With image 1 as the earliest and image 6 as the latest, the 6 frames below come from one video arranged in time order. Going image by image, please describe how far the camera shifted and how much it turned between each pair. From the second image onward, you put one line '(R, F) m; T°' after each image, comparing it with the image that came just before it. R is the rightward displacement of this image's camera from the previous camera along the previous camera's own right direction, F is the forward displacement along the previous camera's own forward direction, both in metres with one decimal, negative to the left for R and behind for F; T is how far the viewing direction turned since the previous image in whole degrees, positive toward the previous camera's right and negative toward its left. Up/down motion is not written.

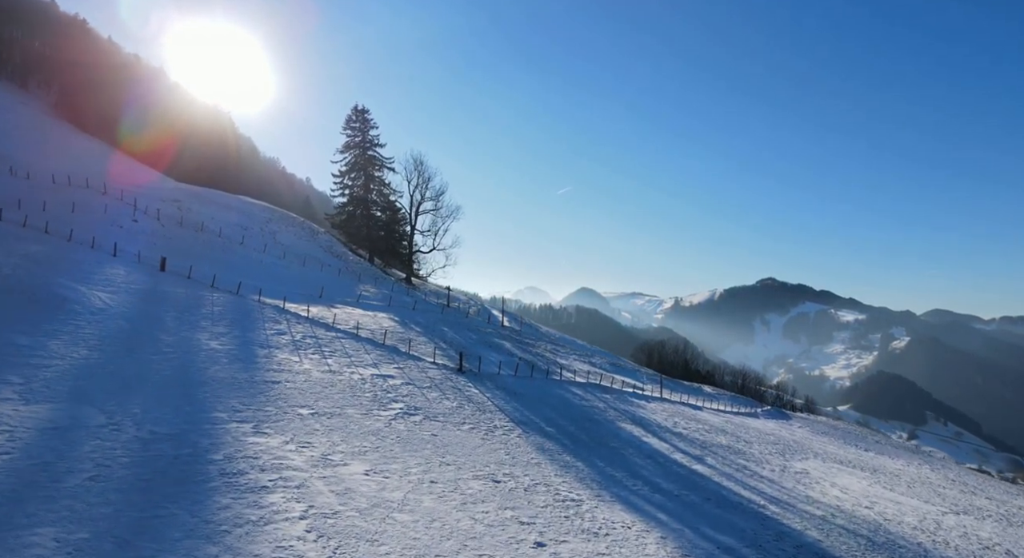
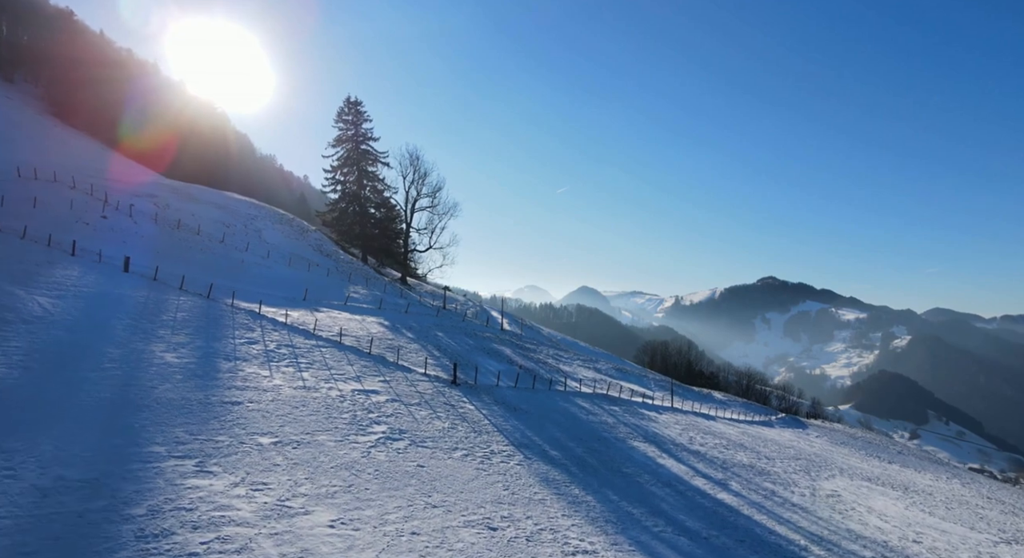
(0.0, +3.0) m; 0°
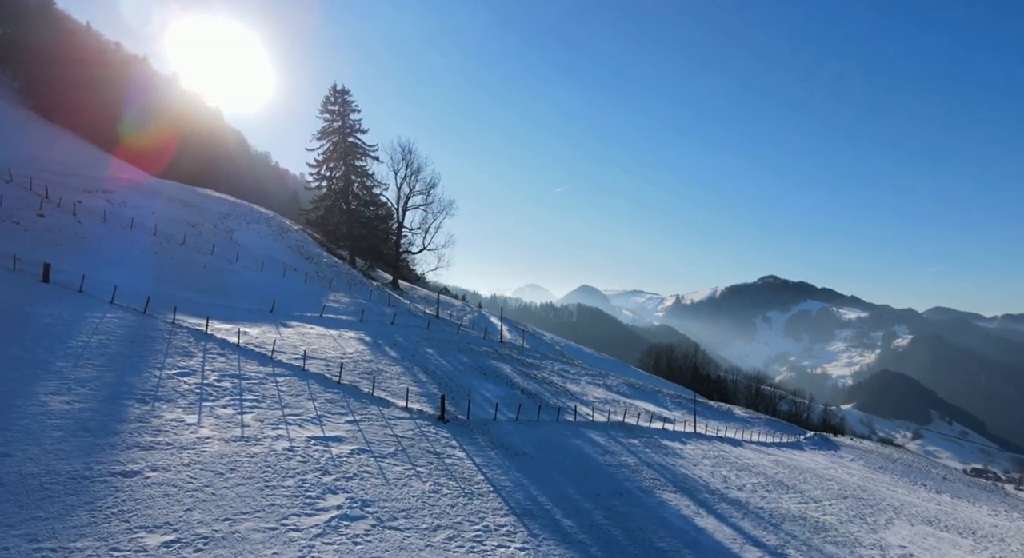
(0.0, +5.0) m; 0°
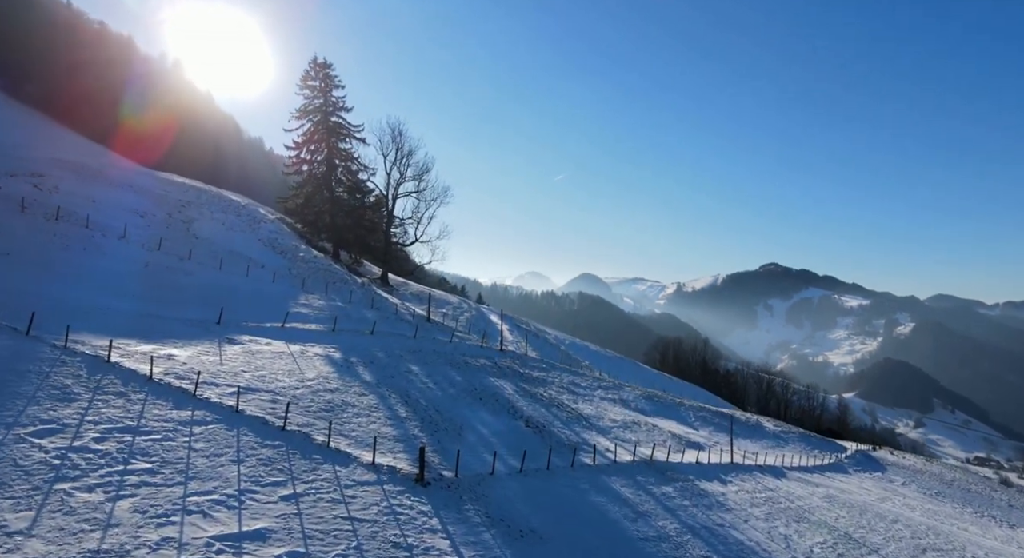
(-0.1, +5.8) m; 0°
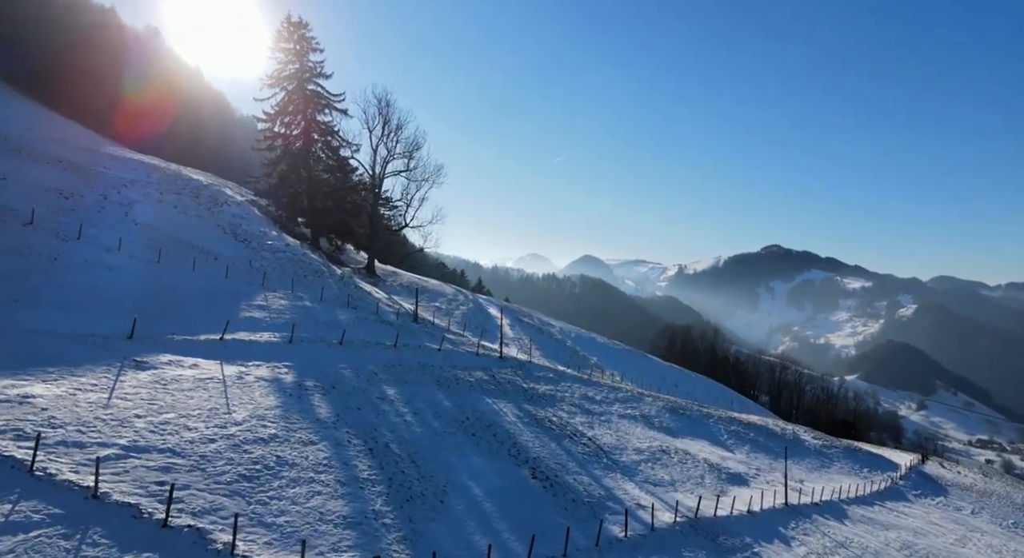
(0.0, +6.0) m; 0°
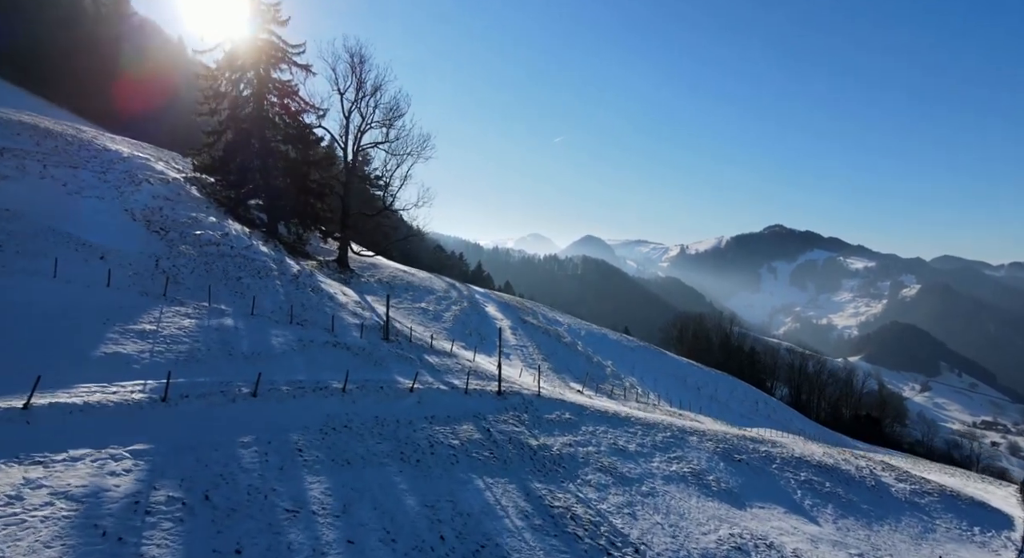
(-0.1, +8.8) m; 0°
